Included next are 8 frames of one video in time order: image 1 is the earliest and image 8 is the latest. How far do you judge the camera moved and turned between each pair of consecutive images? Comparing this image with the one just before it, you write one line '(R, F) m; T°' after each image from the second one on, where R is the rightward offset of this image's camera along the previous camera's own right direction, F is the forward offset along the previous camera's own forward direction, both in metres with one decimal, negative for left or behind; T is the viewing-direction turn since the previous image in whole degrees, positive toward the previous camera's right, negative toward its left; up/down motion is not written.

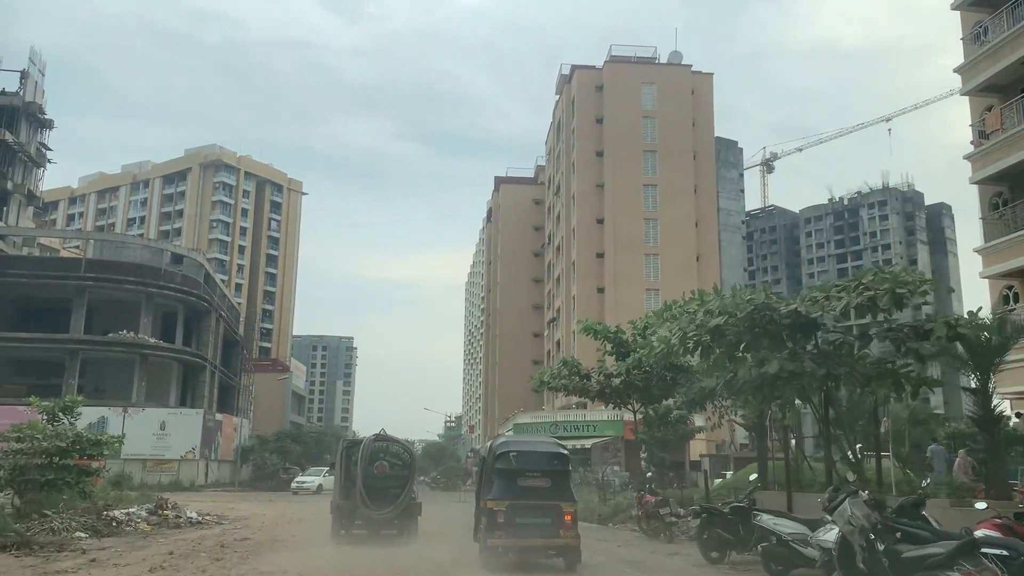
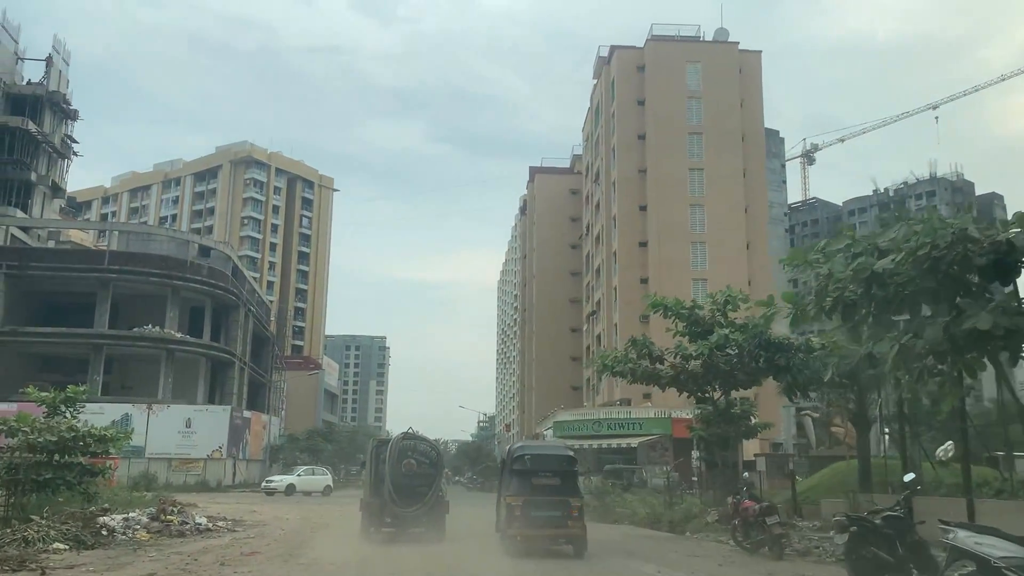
(-0.5, +2.7) m; -2°
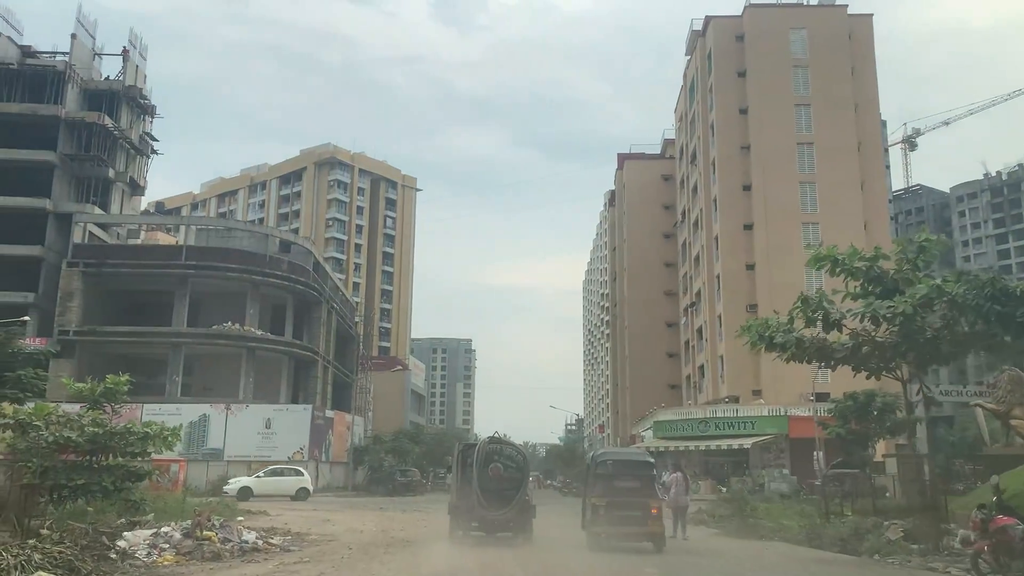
(-0.6, +3.5) m; -6°
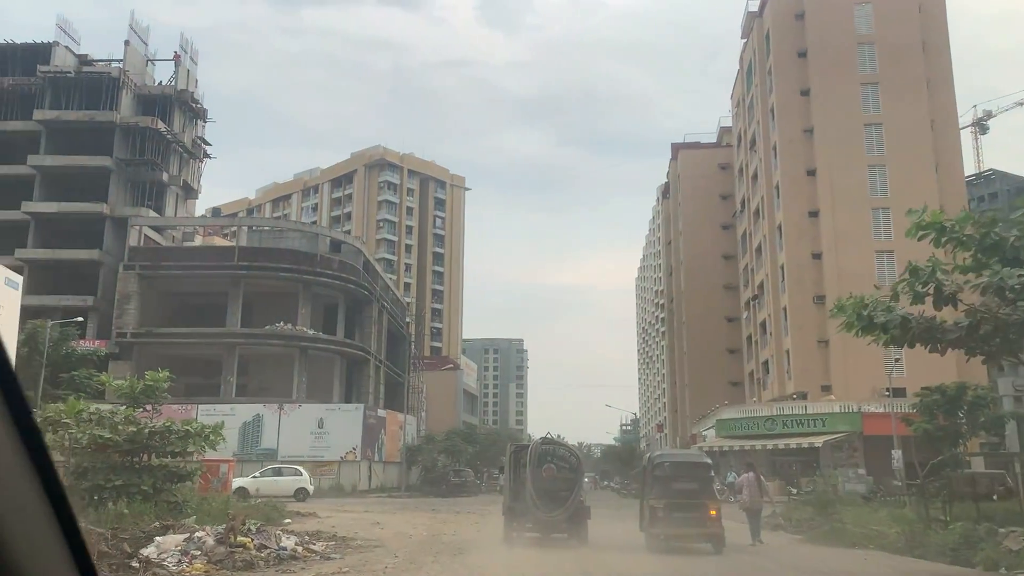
(-0.1, +1.3) m; -4°
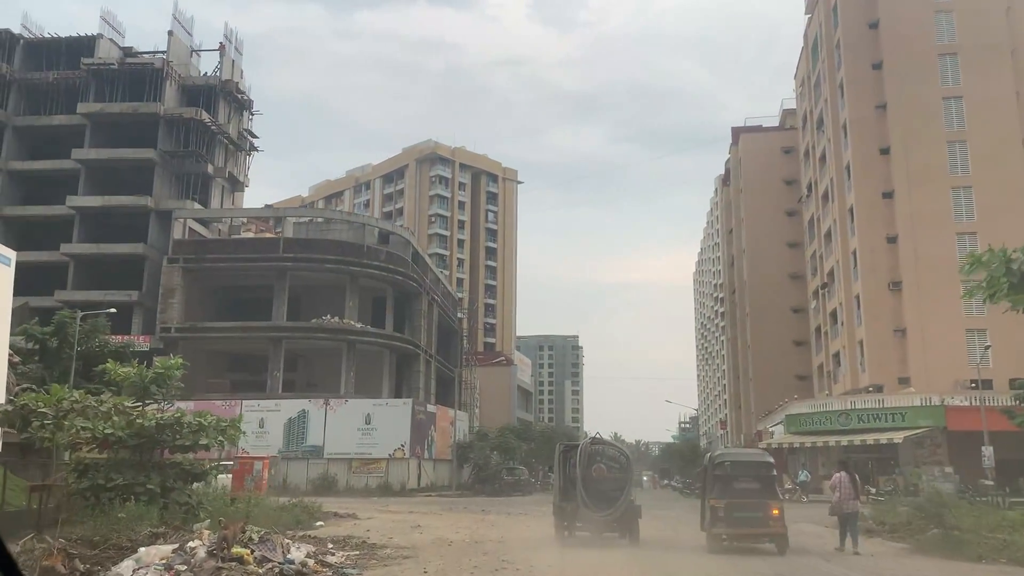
(+0.1, +1.9) m; -4°
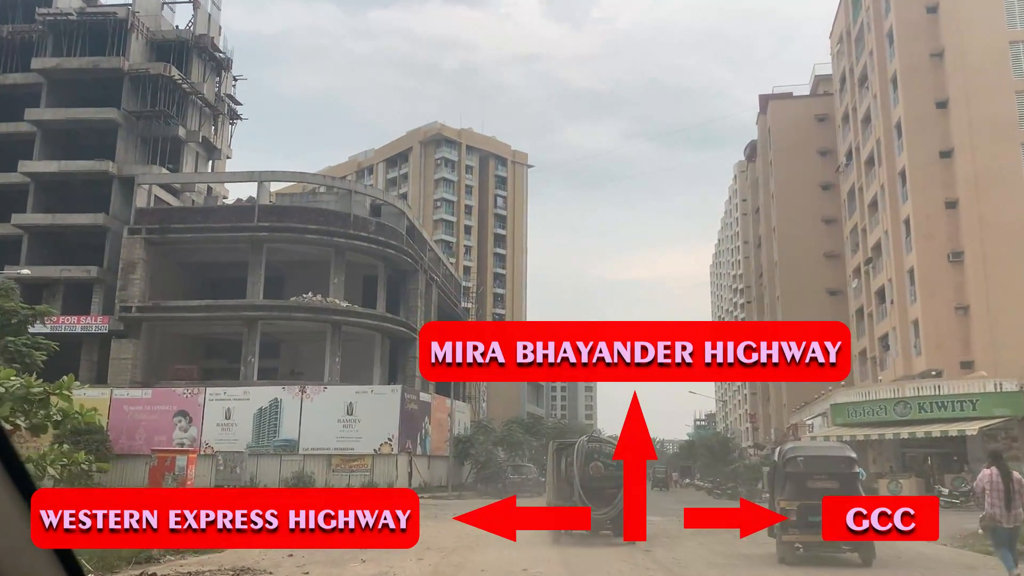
(+0.3, +5.1) m; -1°
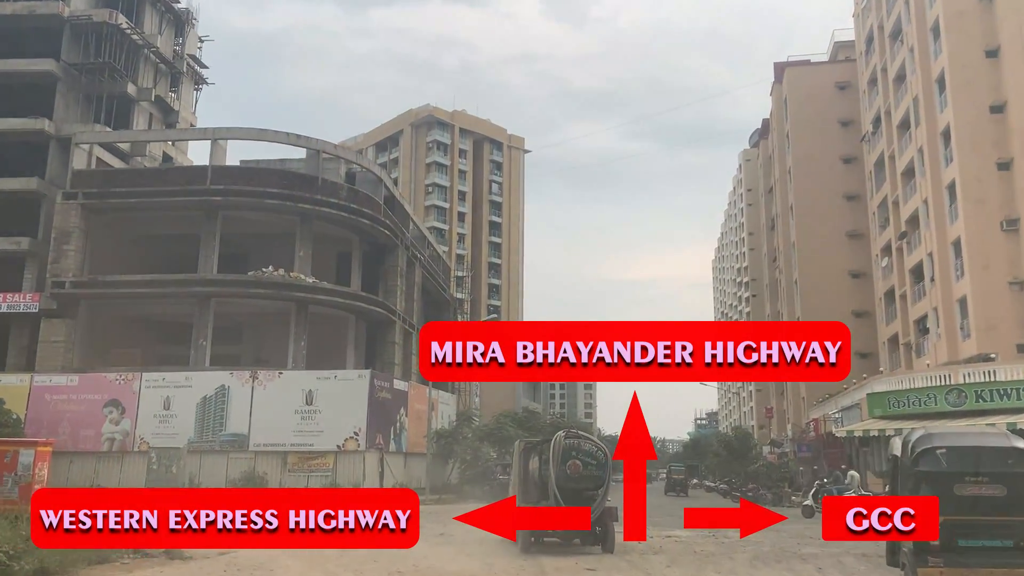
(+0.4, +4.8) m; 0°
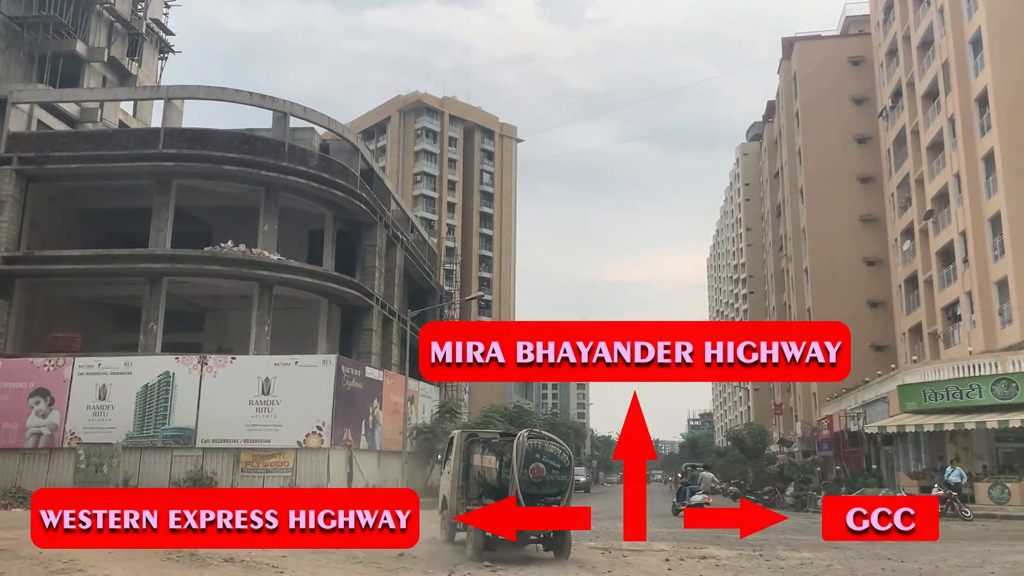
(+0.1, +3.6) m; 0°
